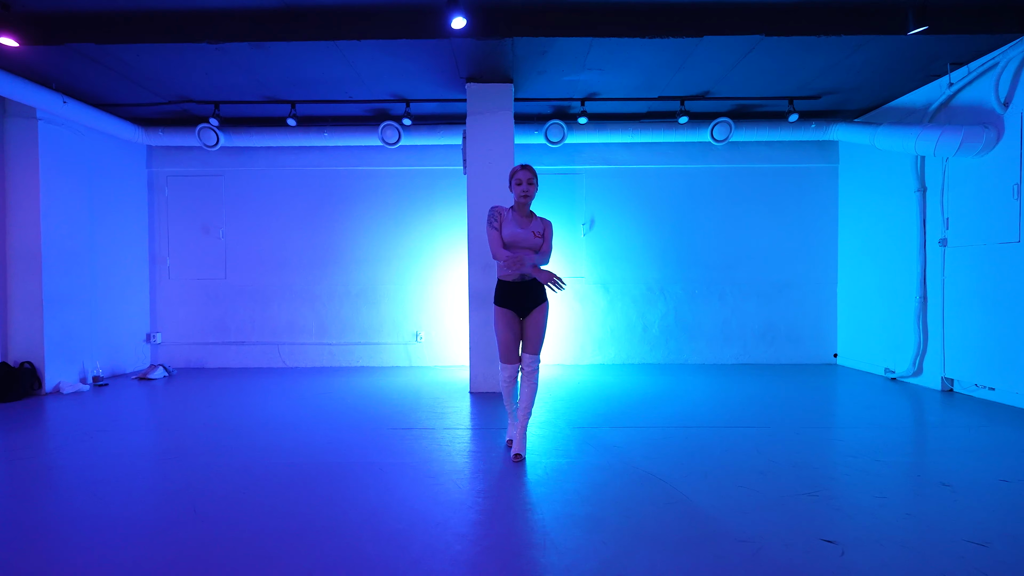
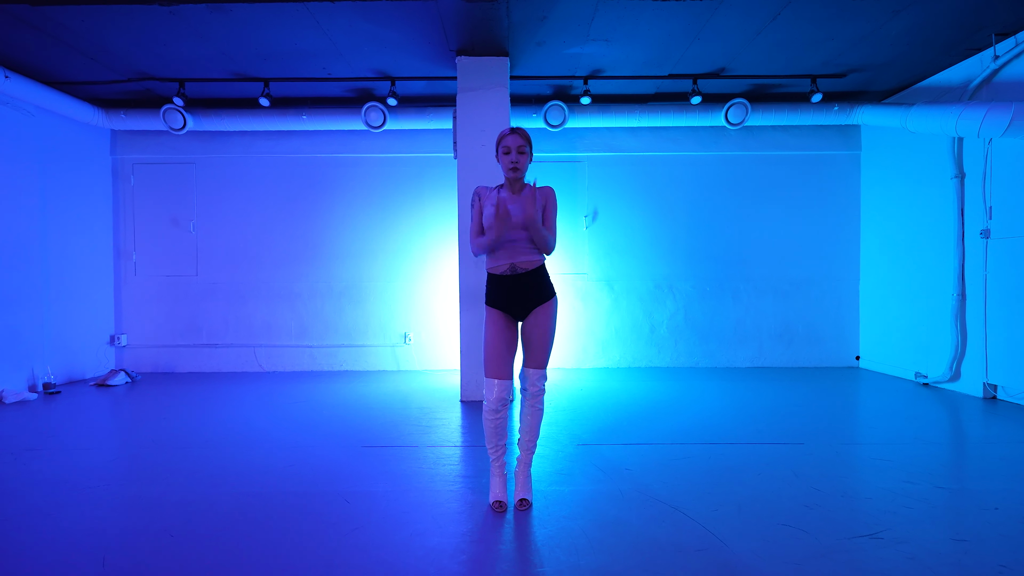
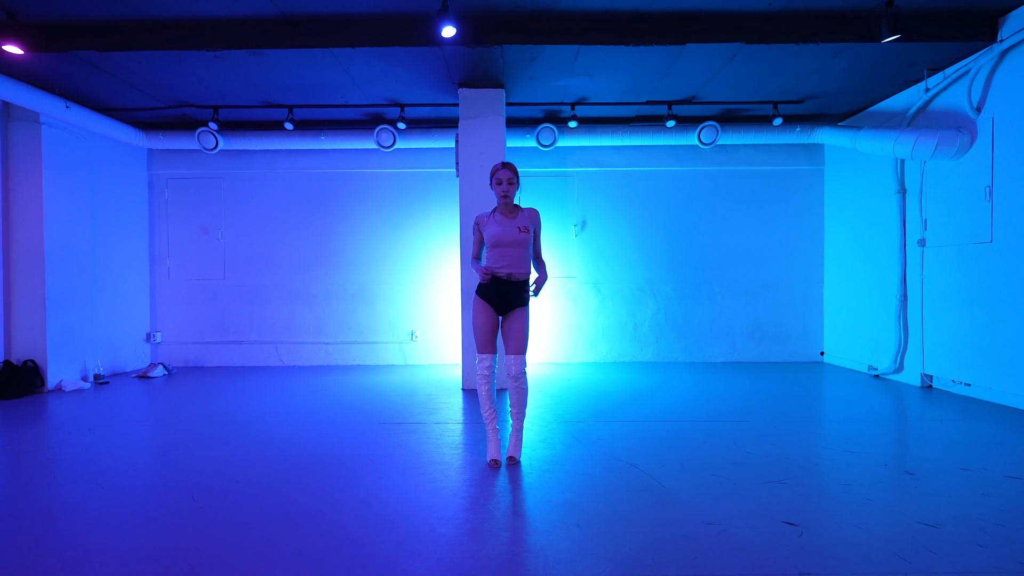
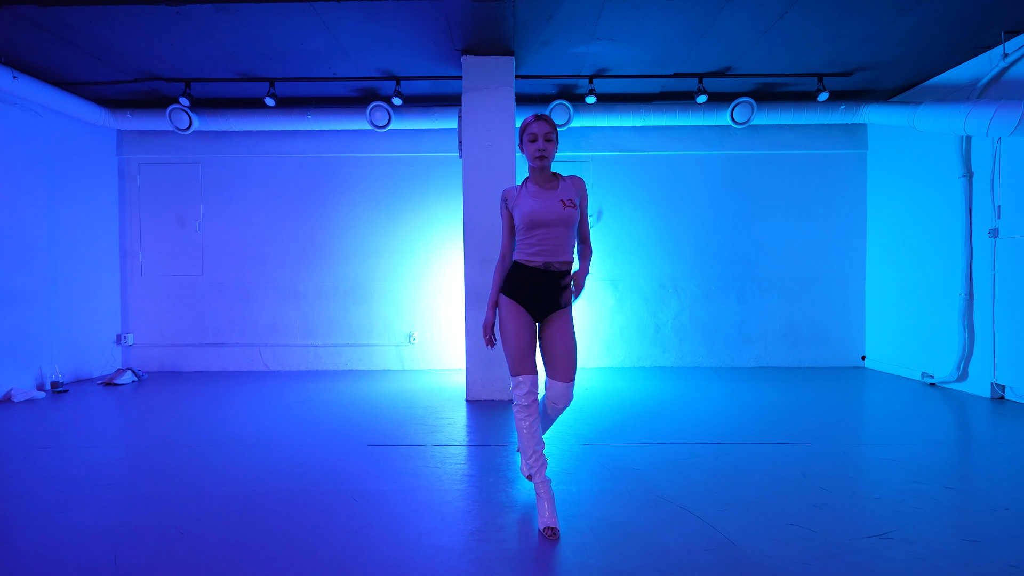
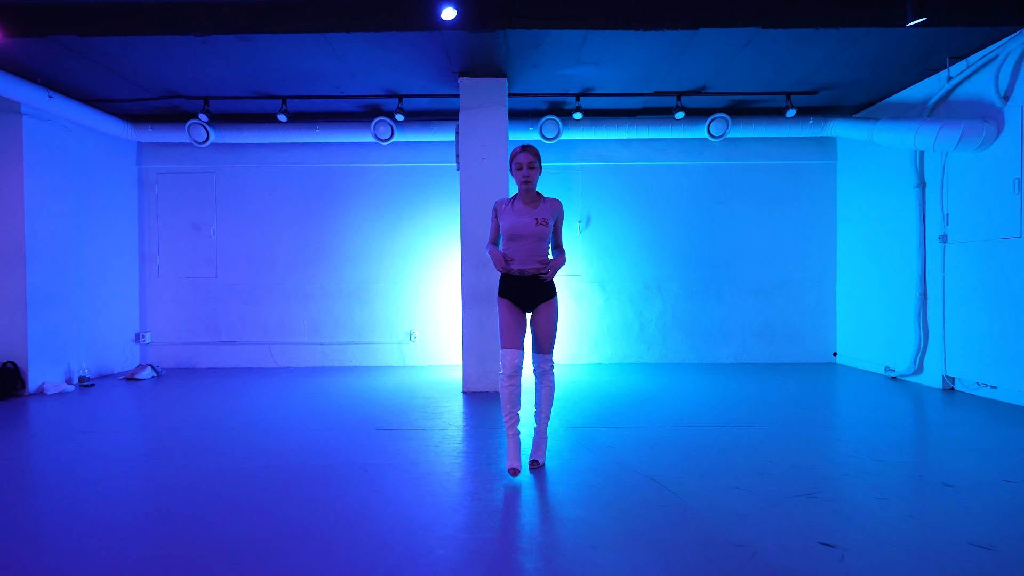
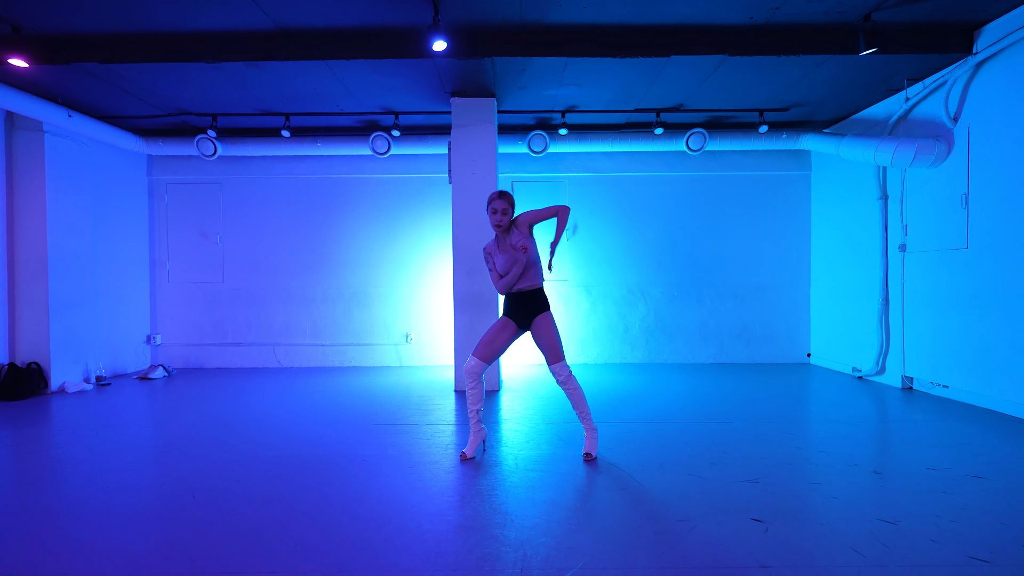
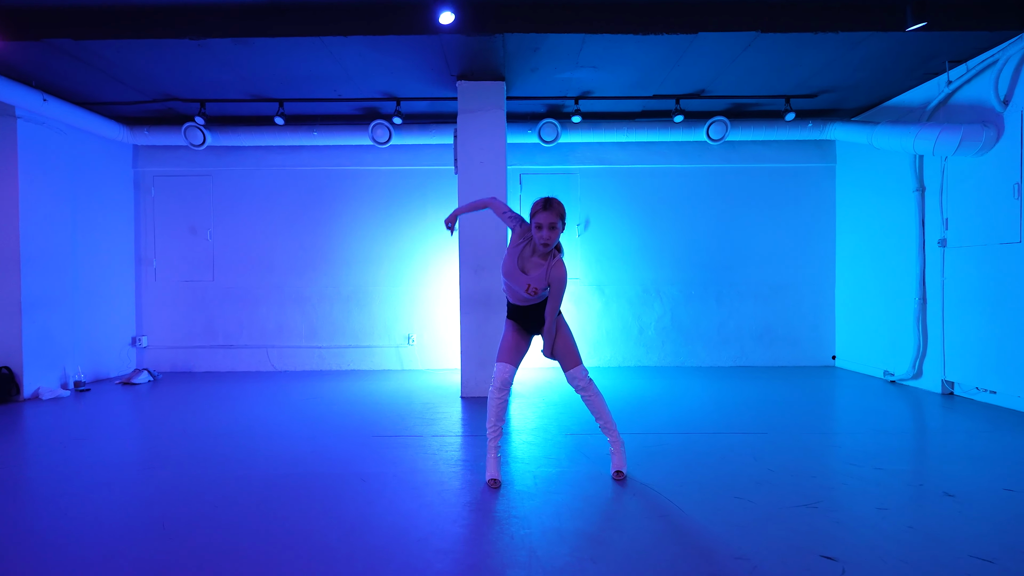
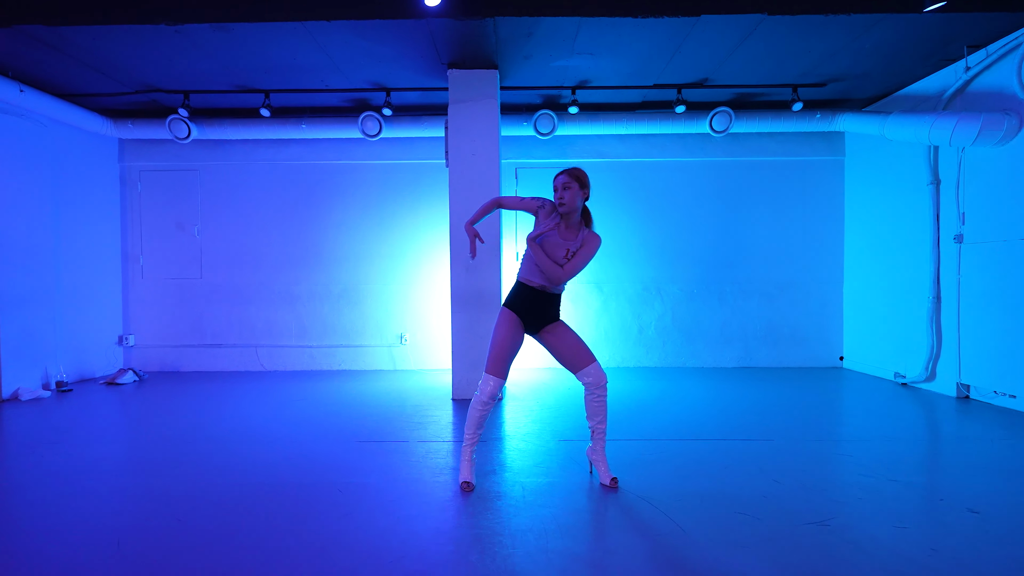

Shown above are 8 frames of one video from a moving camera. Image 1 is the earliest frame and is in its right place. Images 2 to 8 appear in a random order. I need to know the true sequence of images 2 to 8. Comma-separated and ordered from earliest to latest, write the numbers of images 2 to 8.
4, 5, 3, 2, 7, 6, 8
